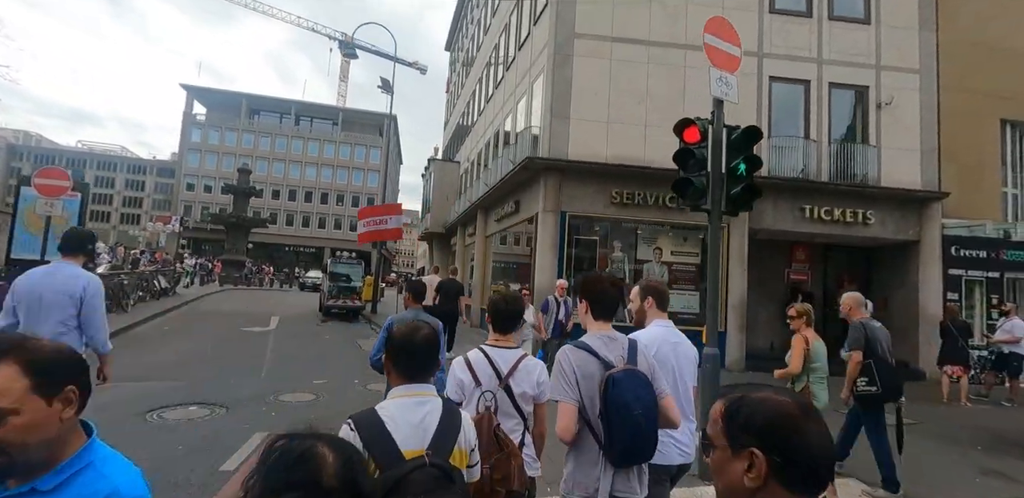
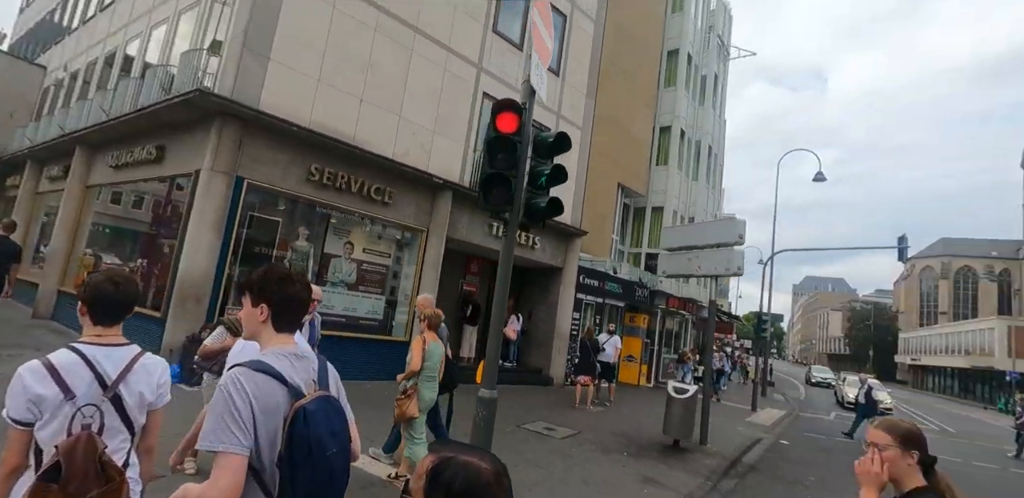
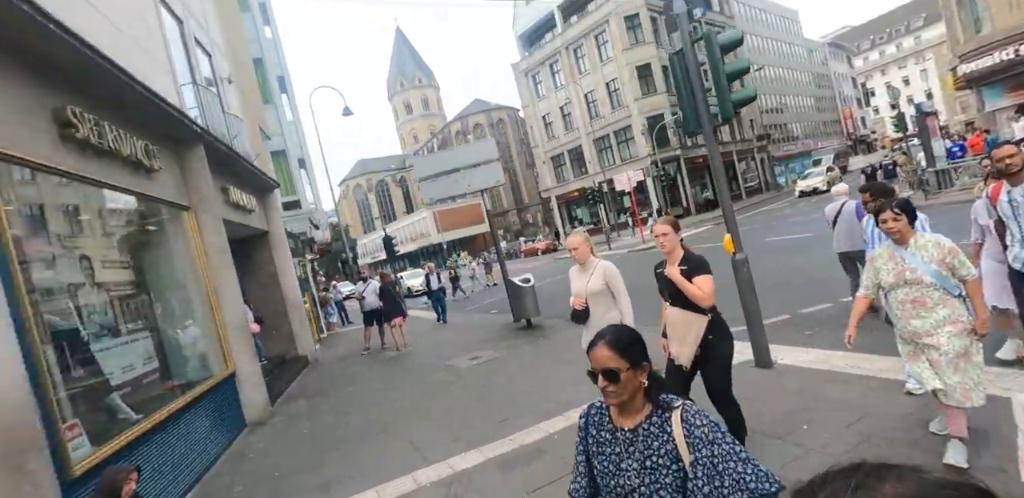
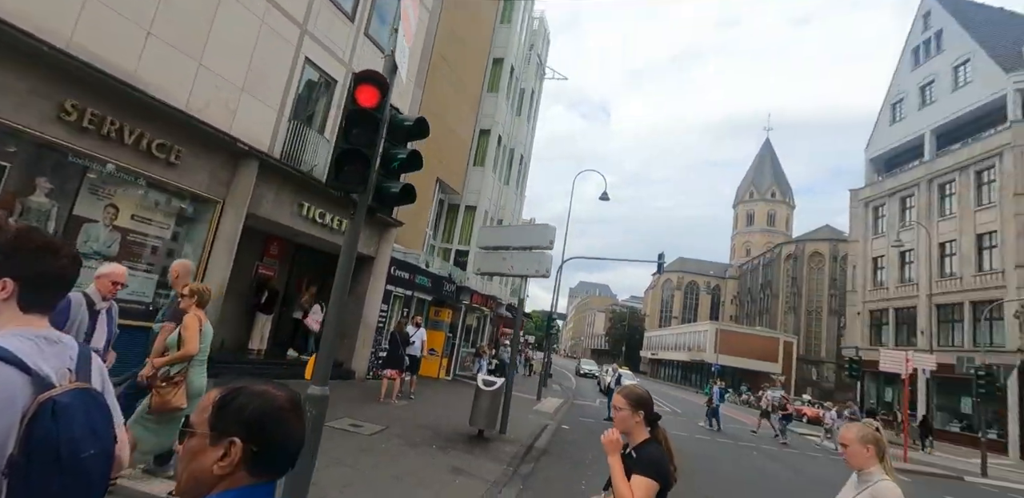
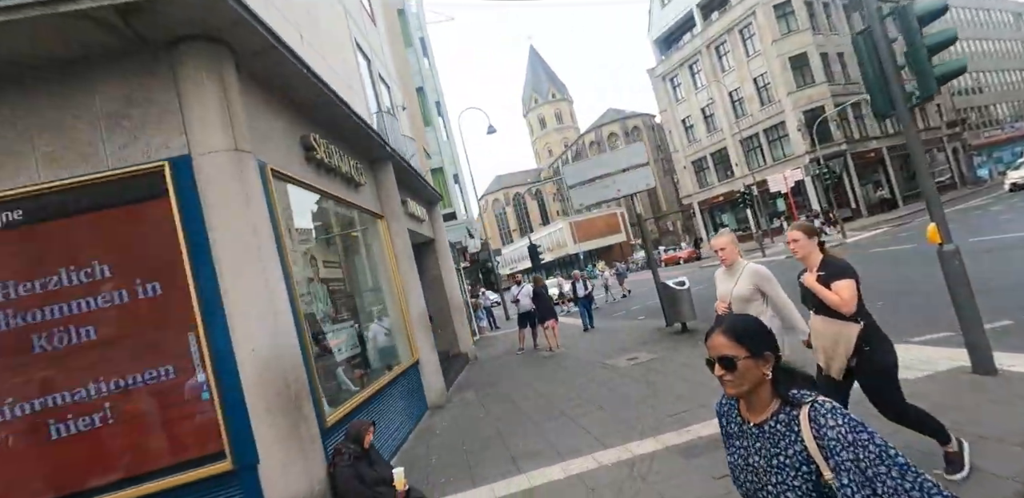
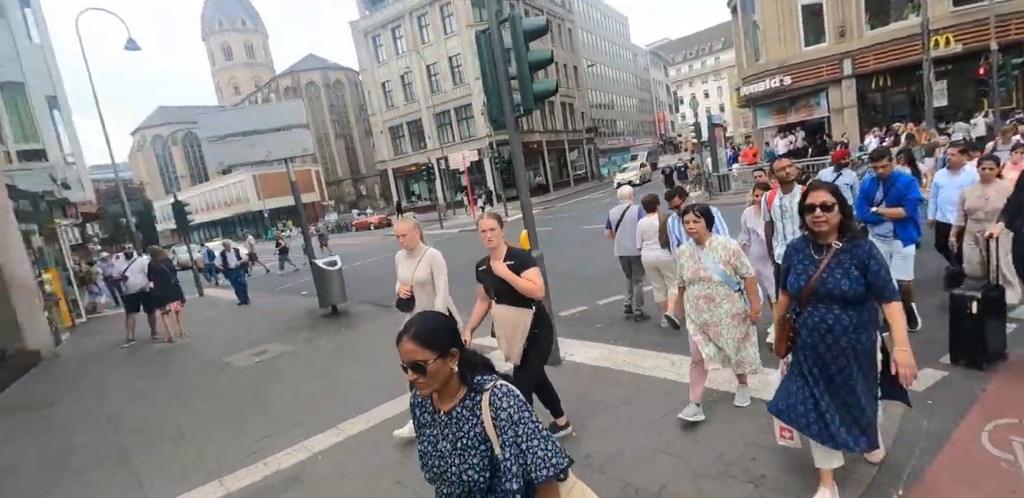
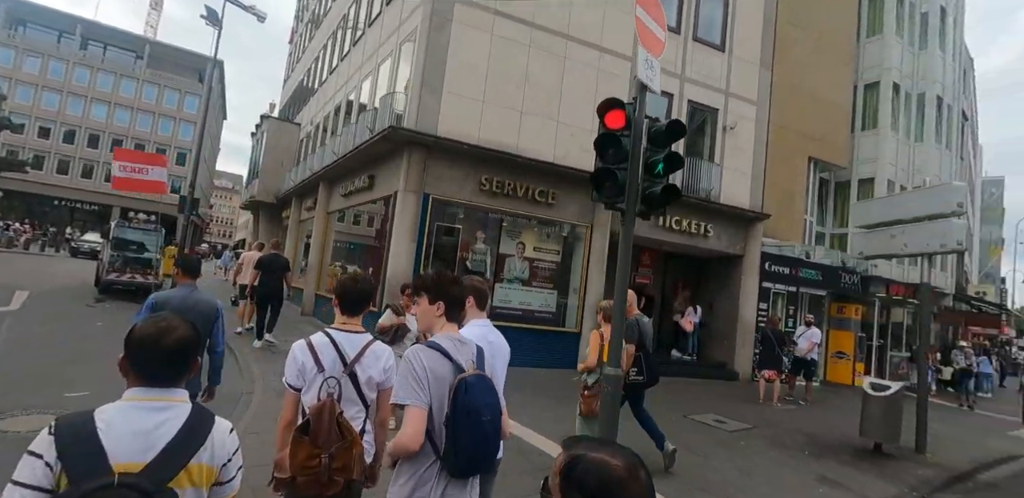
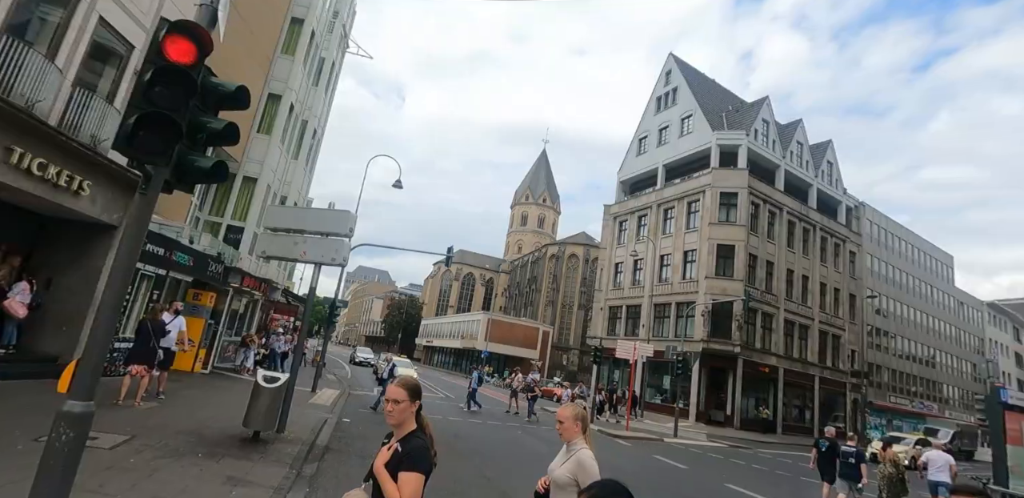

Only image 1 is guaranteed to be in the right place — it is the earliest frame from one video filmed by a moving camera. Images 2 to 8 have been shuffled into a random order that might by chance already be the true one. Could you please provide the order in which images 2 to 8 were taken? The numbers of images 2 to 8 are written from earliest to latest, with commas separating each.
7, 2, 4, 8, 6, 3, 5
